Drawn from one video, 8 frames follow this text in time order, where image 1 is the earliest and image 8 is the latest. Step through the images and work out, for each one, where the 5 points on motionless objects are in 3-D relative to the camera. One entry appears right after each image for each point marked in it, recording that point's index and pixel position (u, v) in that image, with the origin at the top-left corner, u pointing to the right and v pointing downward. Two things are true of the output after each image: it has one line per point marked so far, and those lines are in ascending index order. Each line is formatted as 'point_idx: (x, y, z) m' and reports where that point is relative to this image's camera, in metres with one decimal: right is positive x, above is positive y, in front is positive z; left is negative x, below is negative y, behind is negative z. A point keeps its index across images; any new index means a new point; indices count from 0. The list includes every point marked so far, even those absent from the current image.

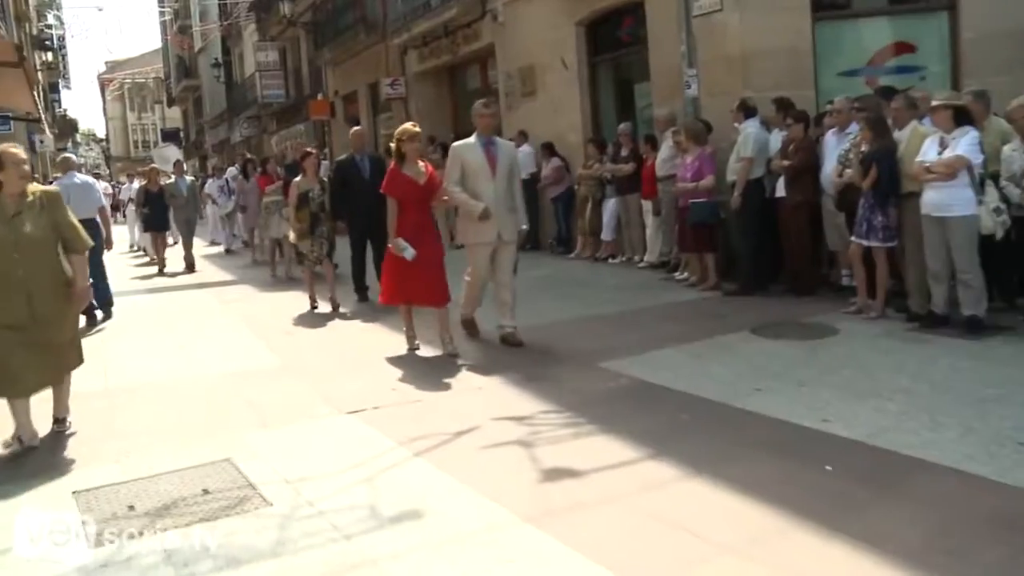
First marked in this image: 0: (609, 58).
0: (+1.3, +3.1, +13.0) m
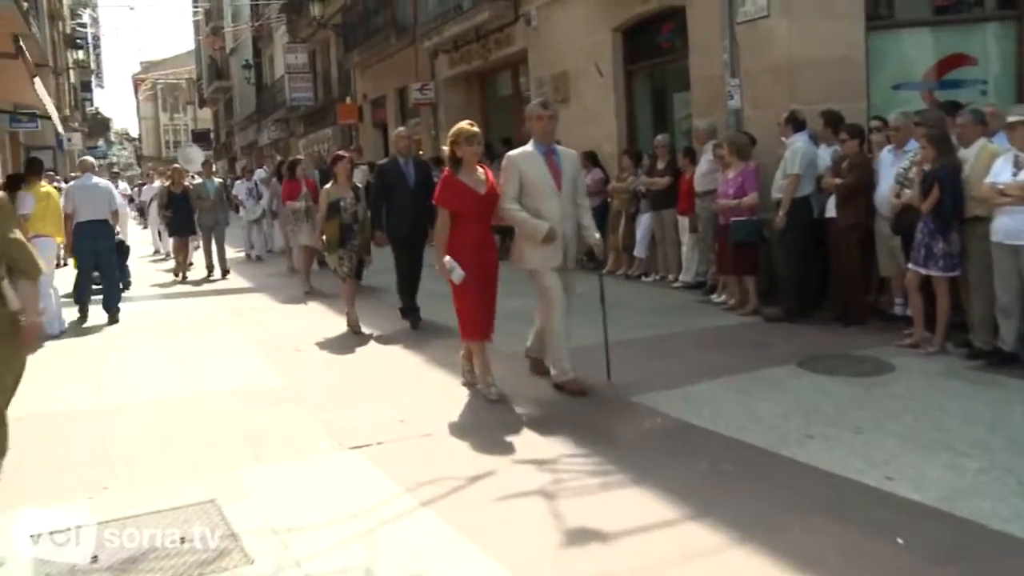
0: (+1.8, +2.9, +12.4) m
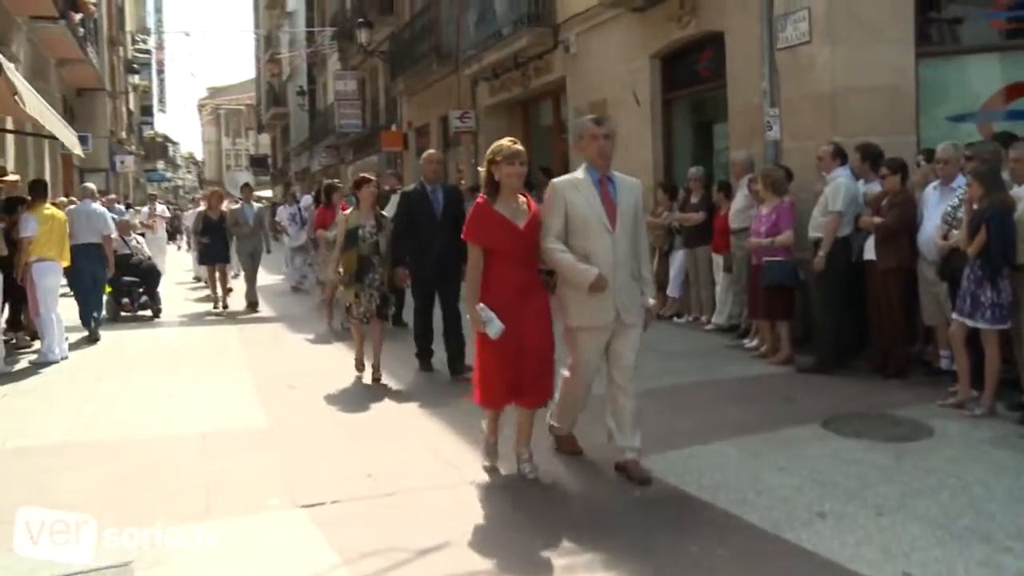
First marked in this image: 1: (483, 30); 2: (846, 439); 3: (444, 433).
0: (+2.1, +2.4, +11.8) m
1: (-0.6, +4.5, +16.8) m
2: (+2.0, -0.9, +5.8) m
3: (-0.5, -1.0, +6.4) m
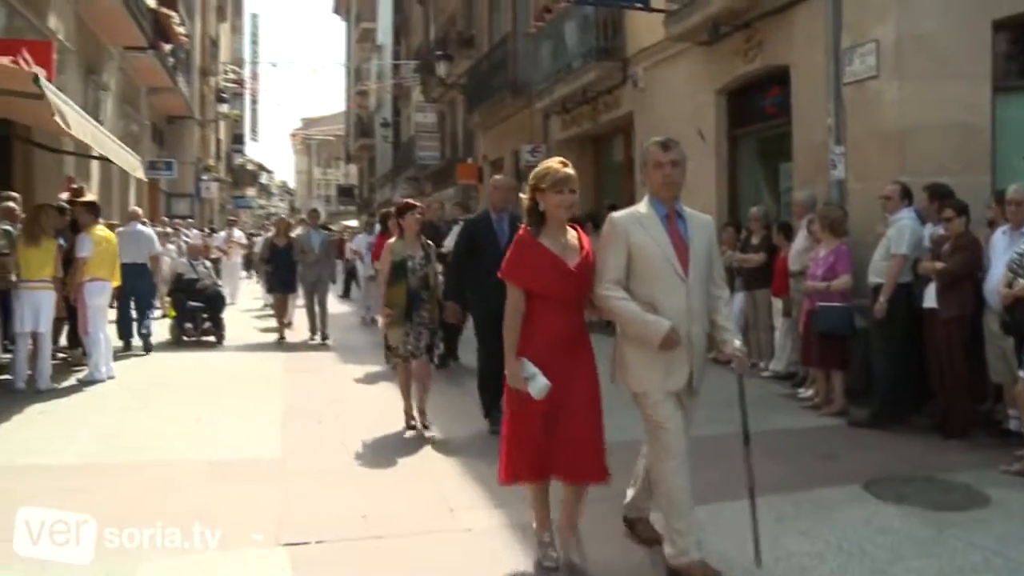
0: (+2.8, +1.9, +11.4) m
1: (+0.7, +3.9, +16.7) m
2: (+2.1, -1.2, +5.3) m
3: (-0.4, -1.2, +6.1) m
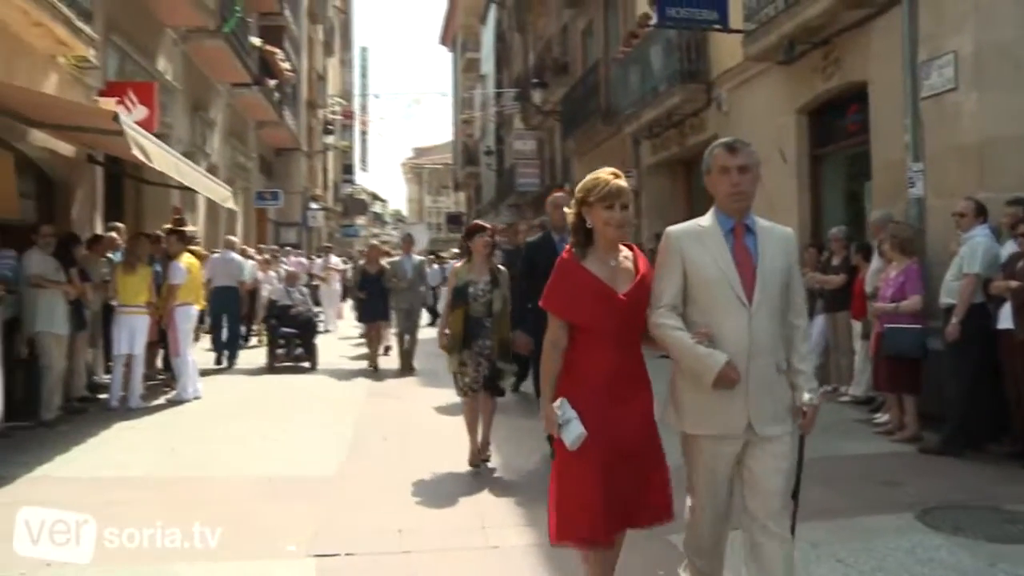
0: (+3.7, +1.6, +11.1) m
1: (+2.2, +3.5, +16.7) m
2: (+2.3, -1.3, +5.1) m
3: (-0.1, -1.3, +6.2) m
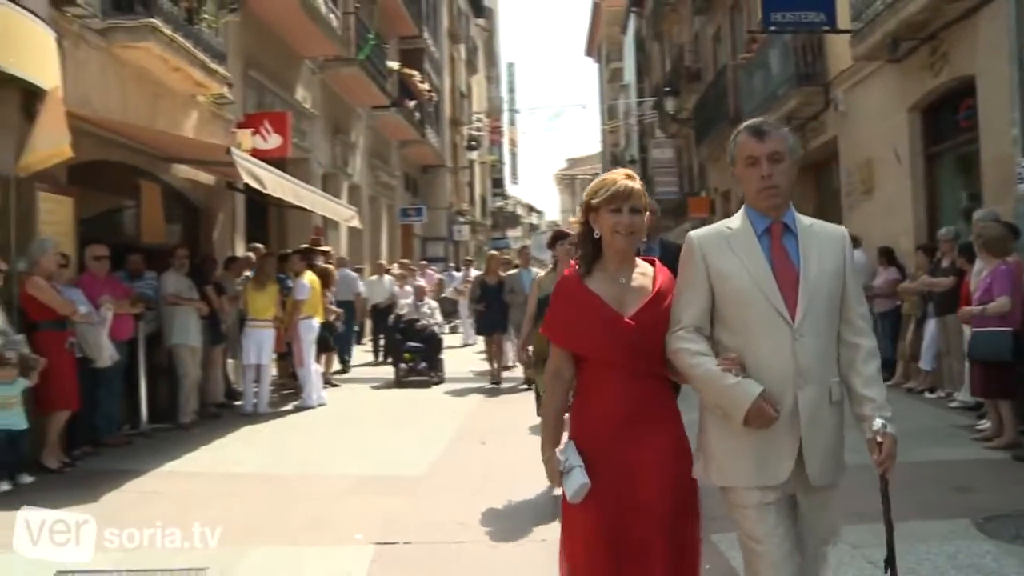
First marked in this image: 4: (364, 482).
0: (+4.9, +1.6, +10.7) m
1: (+4.2, +3.4, +16.5) m
2: (+2.5, -1.3, +5.0) m
3: (+0.4, -1.4, +6.5) m
4: (-1.1, -1.4, +7.1) m
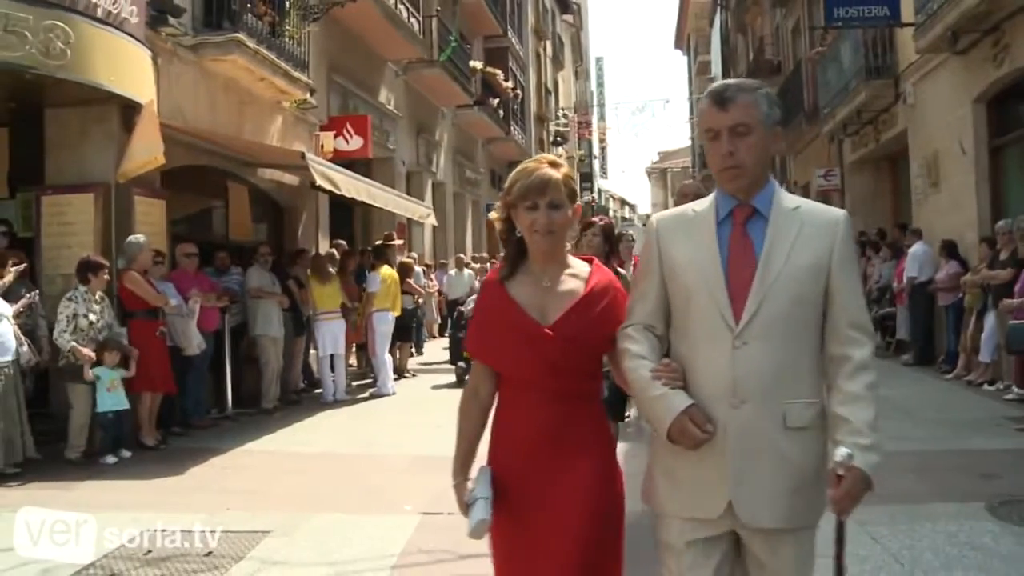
0: (+5.5, +1.6, +10.7) m
1: (+5.5, +3.5, +16.4) m
2: (+2.6, -1.3, +5.2) m
3: (+0.7, -1.3, +6.9) m
4: (-0.7, -1.4, +7.7) m
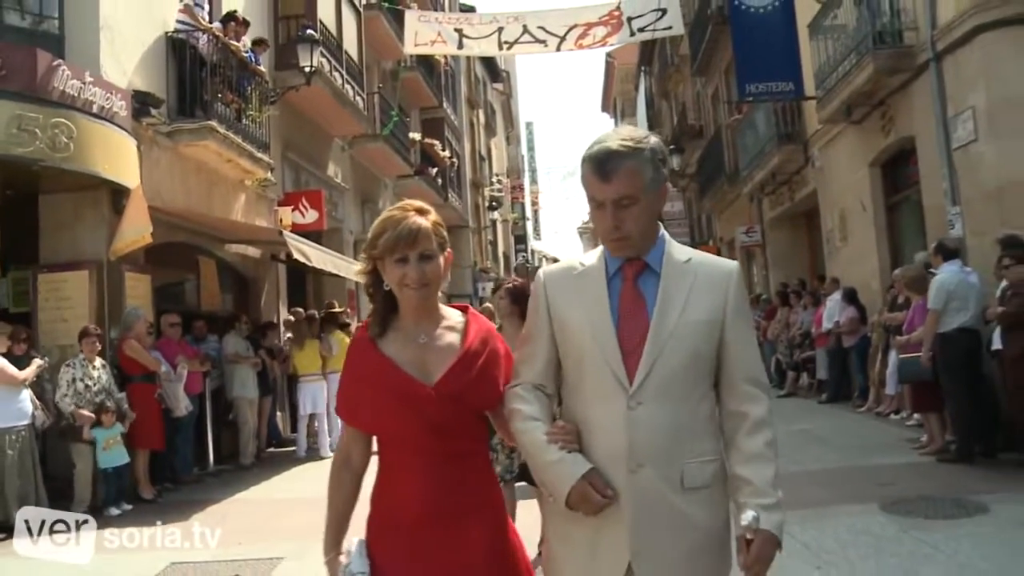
0: (+4.9, +1.1, +12.1) m
1: (+4.5, +2.6, +18.0) m
2: (+2.5, -1.5, +6.4) m
3: (+0.5, -1.8, +7.9) m
4: (-1.0, -1.9, +8.6) m
